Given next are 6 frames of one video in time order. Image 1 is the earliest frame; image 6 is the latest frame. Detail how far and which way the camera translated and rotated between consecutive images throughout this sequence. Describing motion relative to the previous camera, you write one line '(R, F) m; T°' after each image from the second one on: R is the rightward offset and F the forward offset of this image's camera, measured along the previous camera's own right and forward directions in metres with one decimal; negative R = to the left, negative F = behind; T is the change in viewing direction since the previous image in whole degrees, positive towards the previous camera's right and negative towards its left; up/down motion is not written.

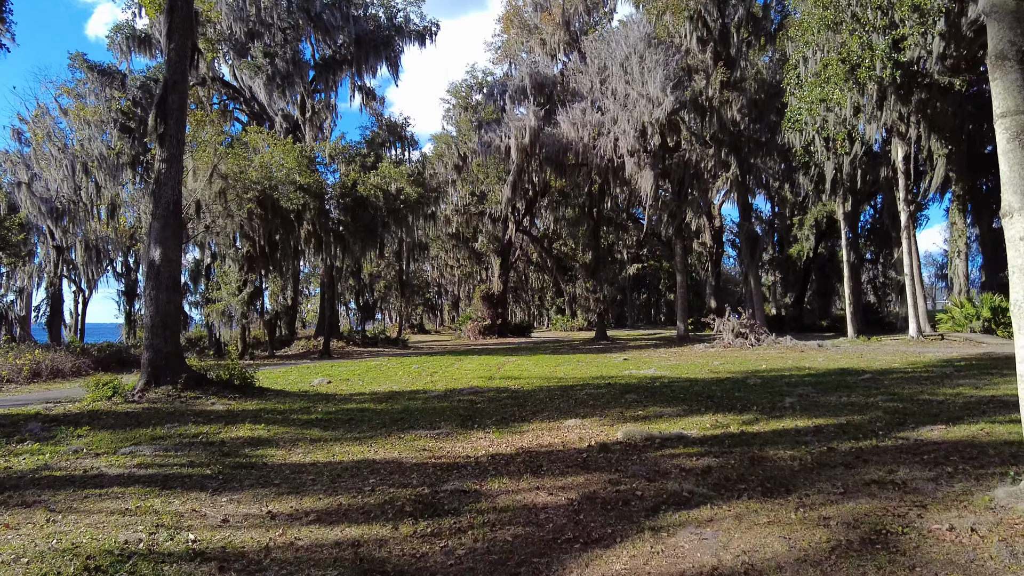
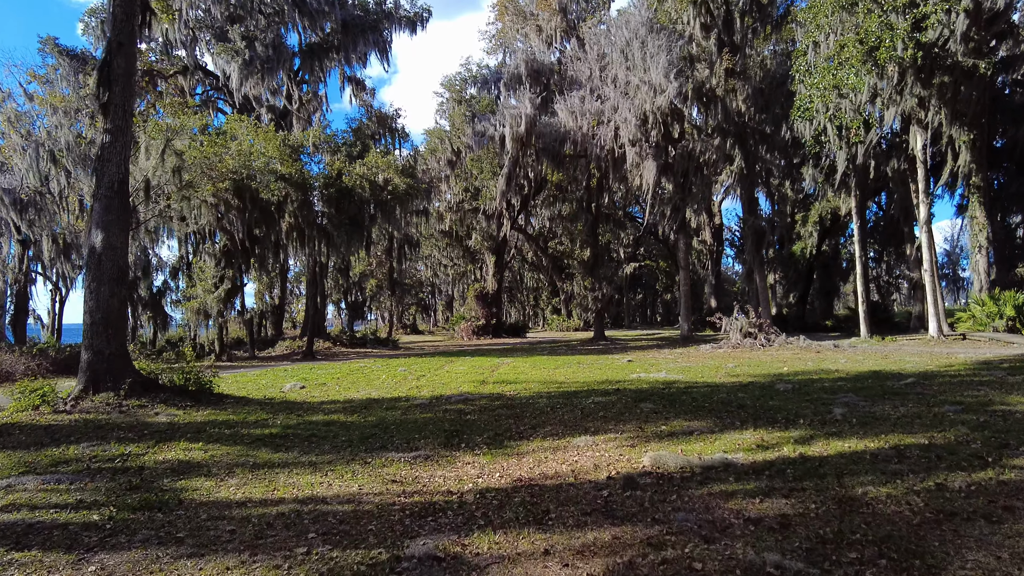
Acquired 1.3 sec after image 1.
(0.0, +1.1) m; +1°
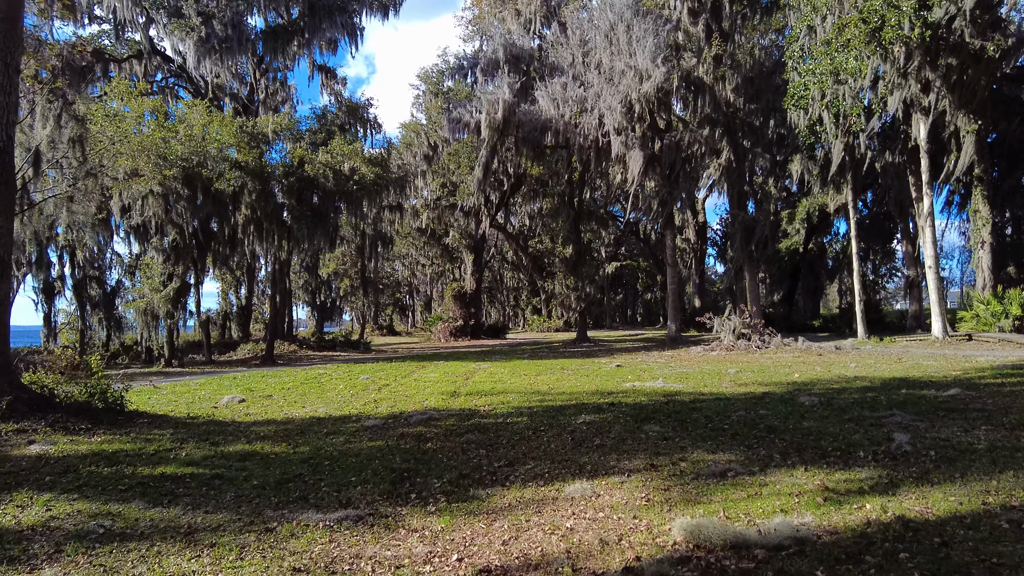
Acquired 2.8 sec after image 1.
(+0.1, +1.3) m; +2°
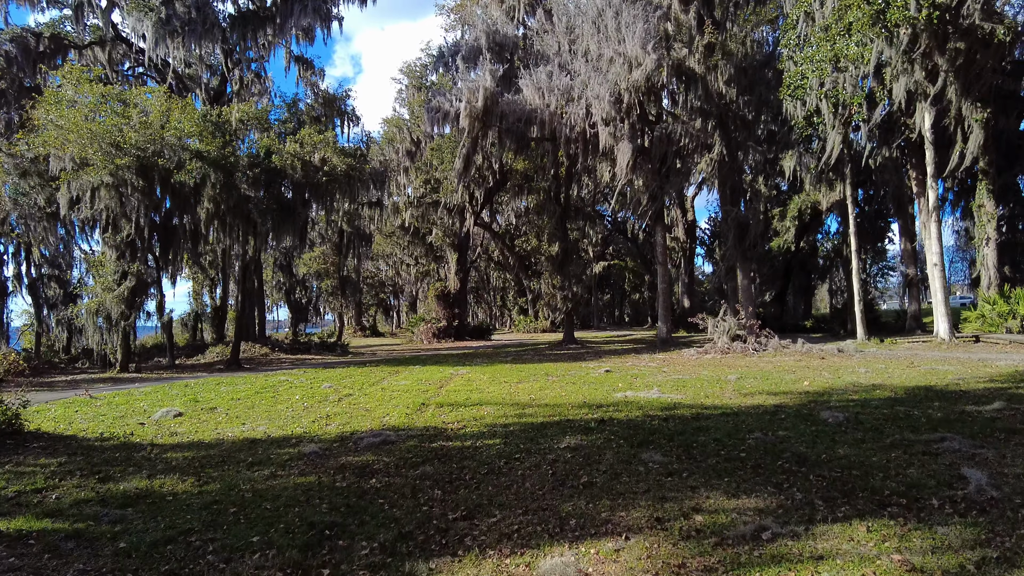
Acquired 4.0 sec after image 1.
(+0.2, +1.0) m; +1°
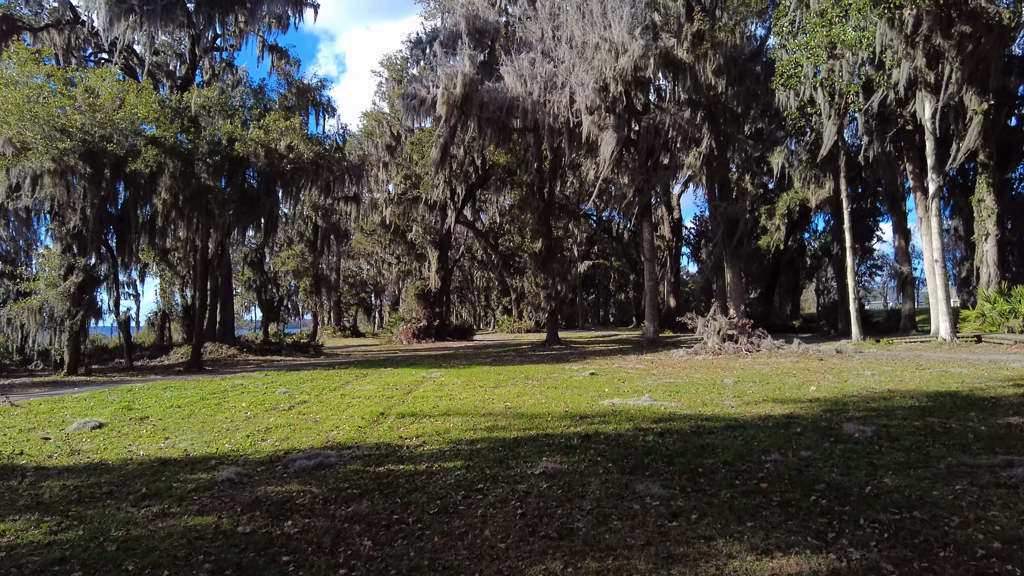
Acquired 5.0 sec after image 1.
(+0.2, +0.9) m; +2°
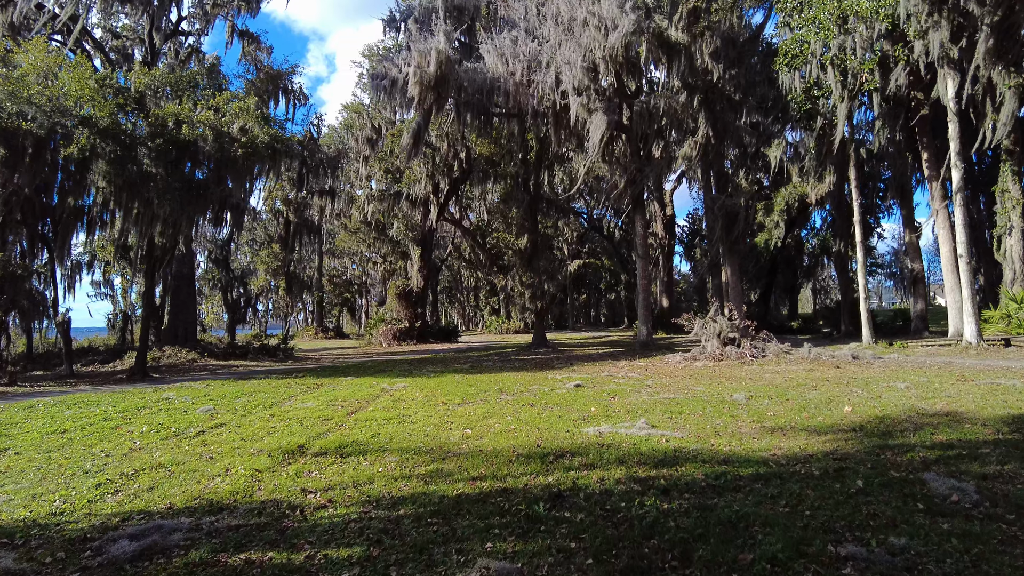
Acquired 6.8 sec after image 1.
(+0.3, +1.5) m; +1°
